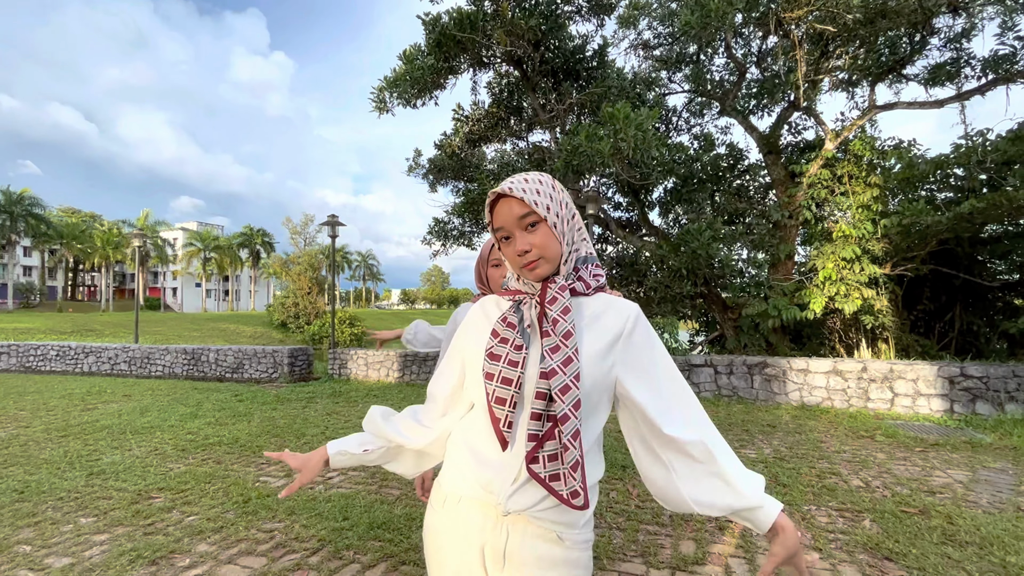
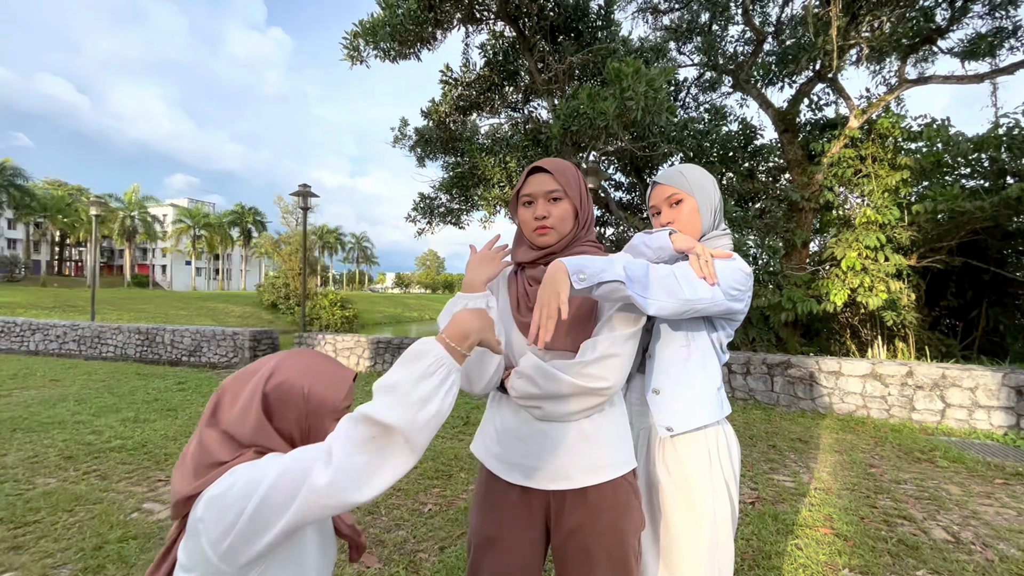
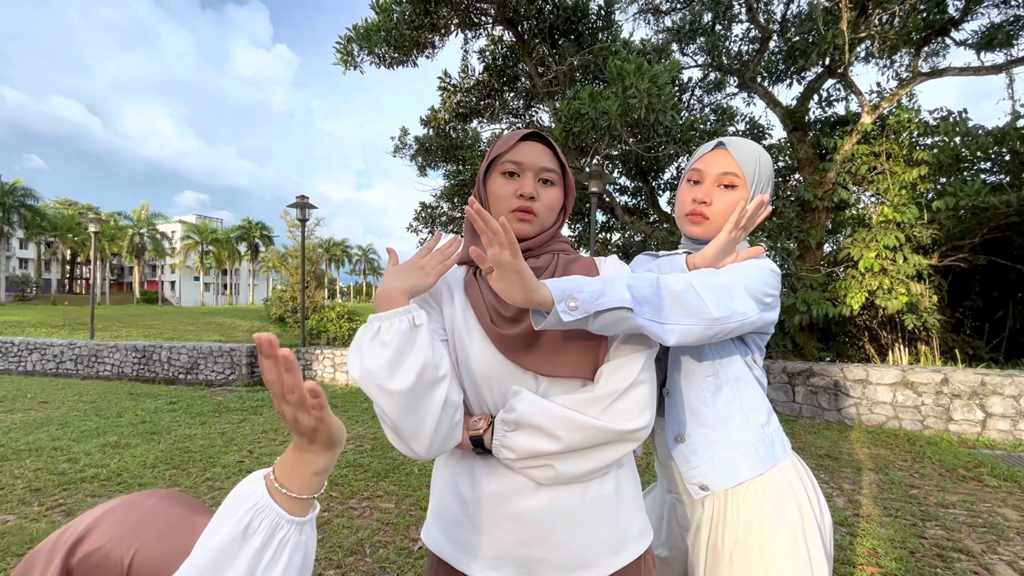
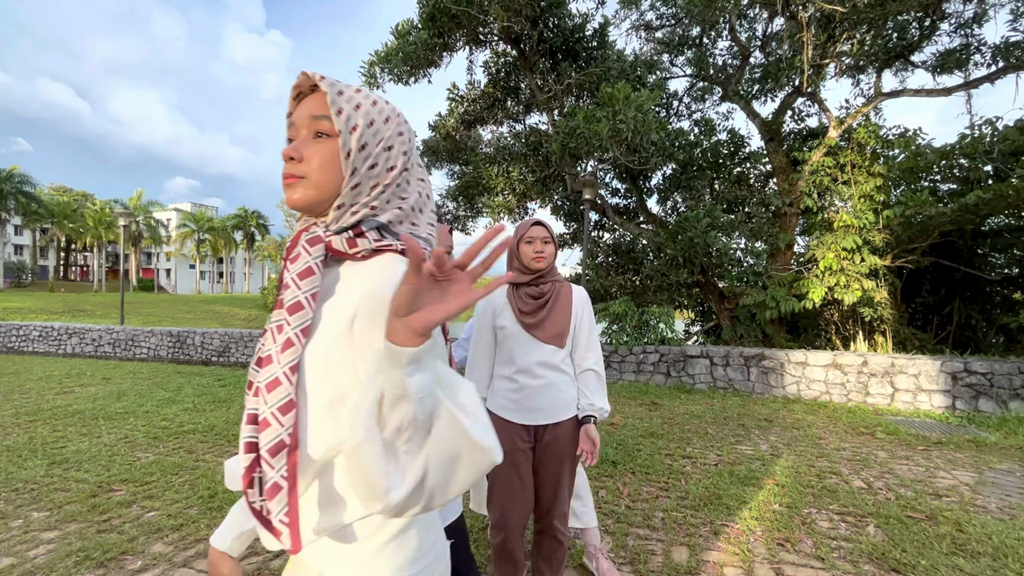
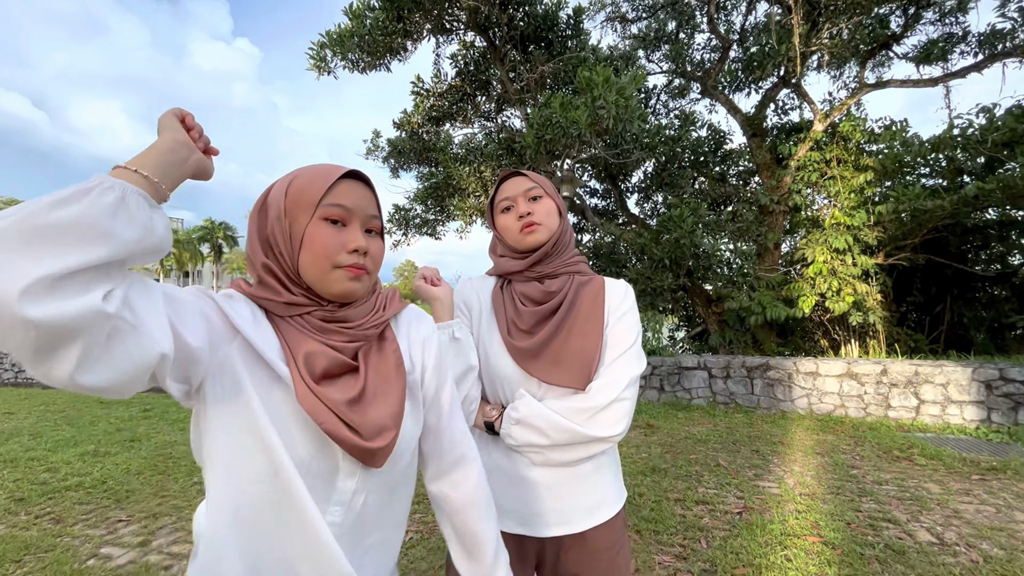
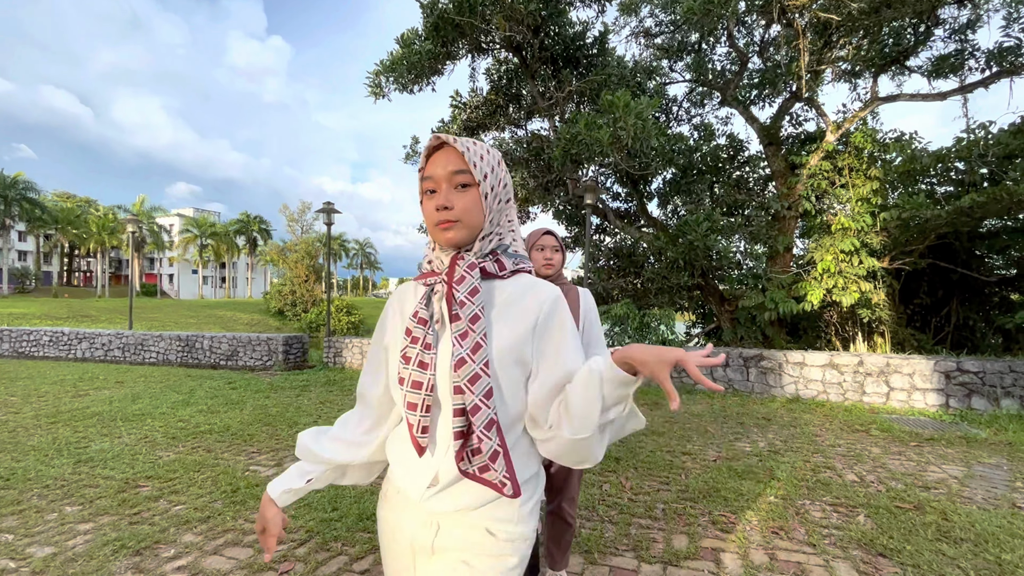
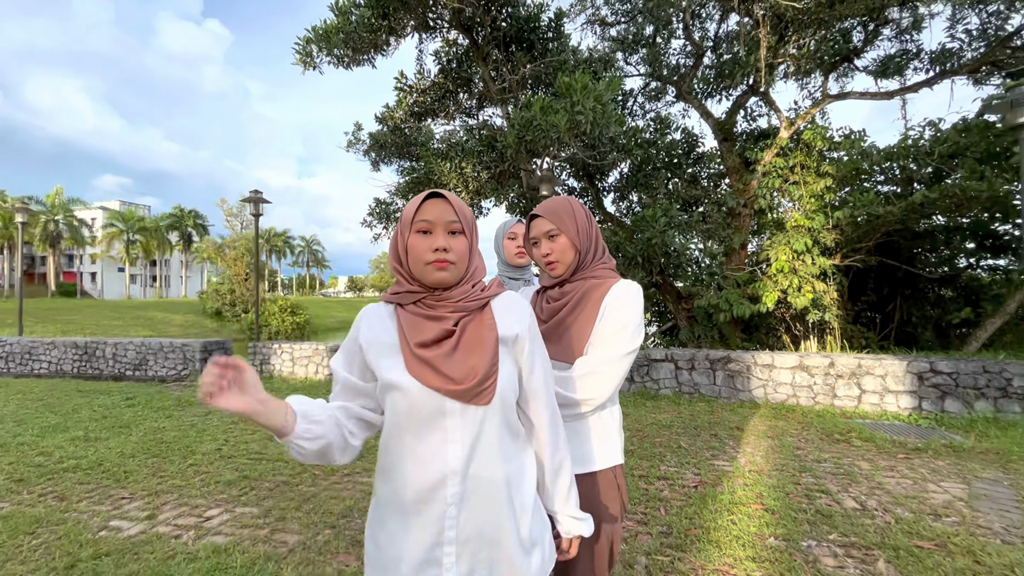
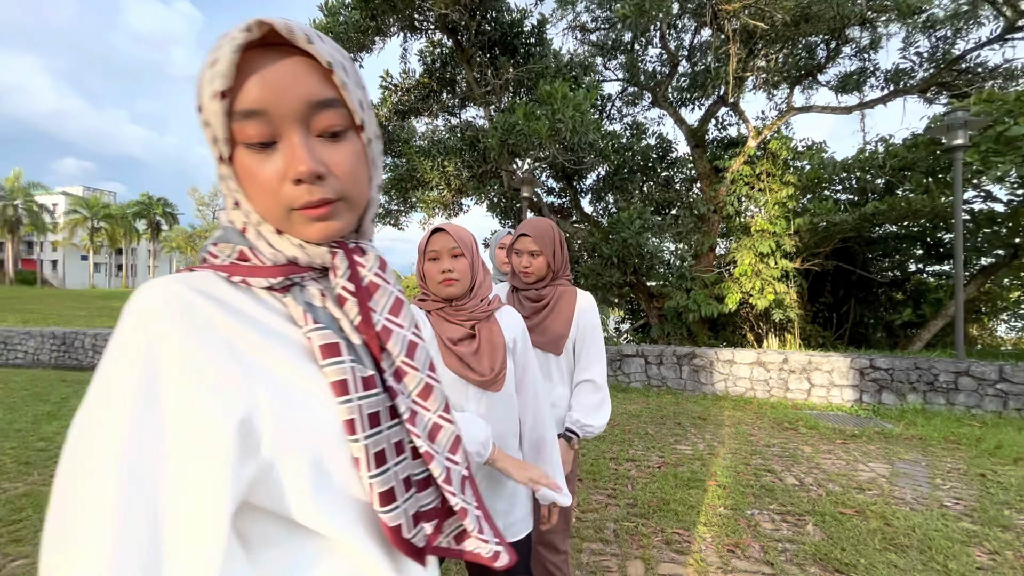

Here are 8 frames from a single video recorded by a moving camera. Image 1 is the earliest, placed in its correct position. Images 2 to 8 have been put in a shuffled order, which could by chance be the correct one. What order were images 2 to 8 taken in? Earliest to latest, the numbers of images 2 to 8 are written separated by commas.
6, 4, 2, 3, 5, 7, 8
